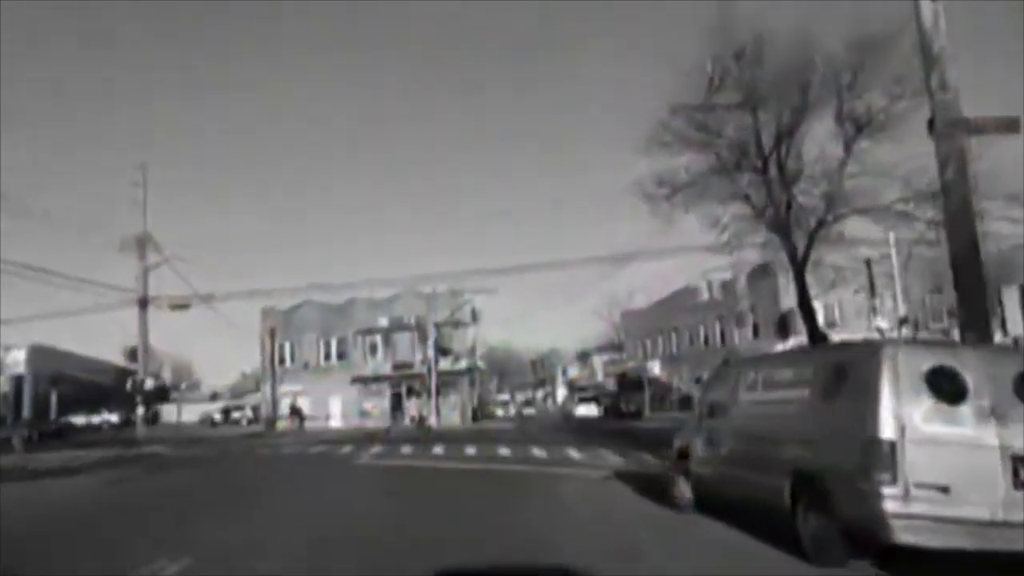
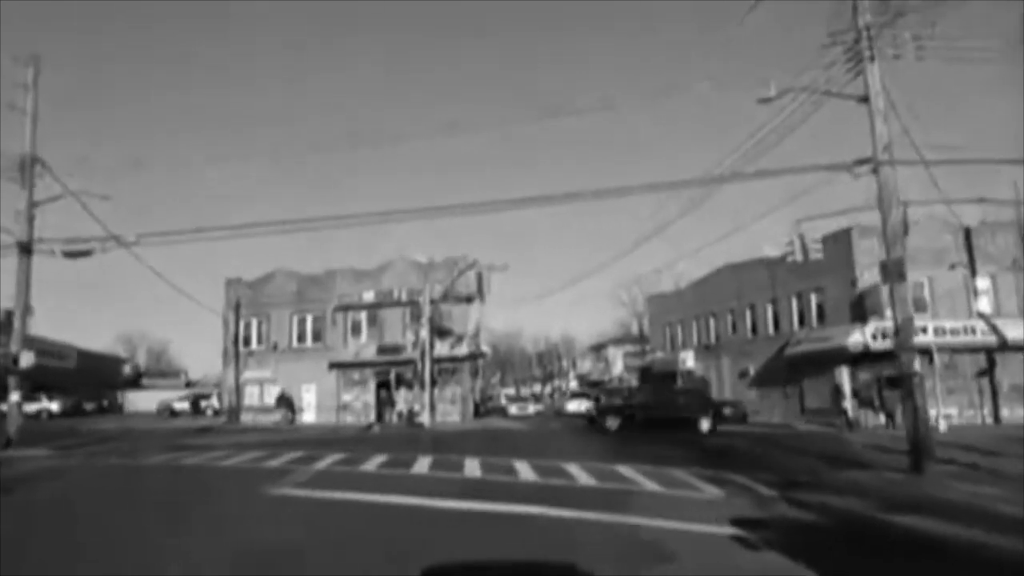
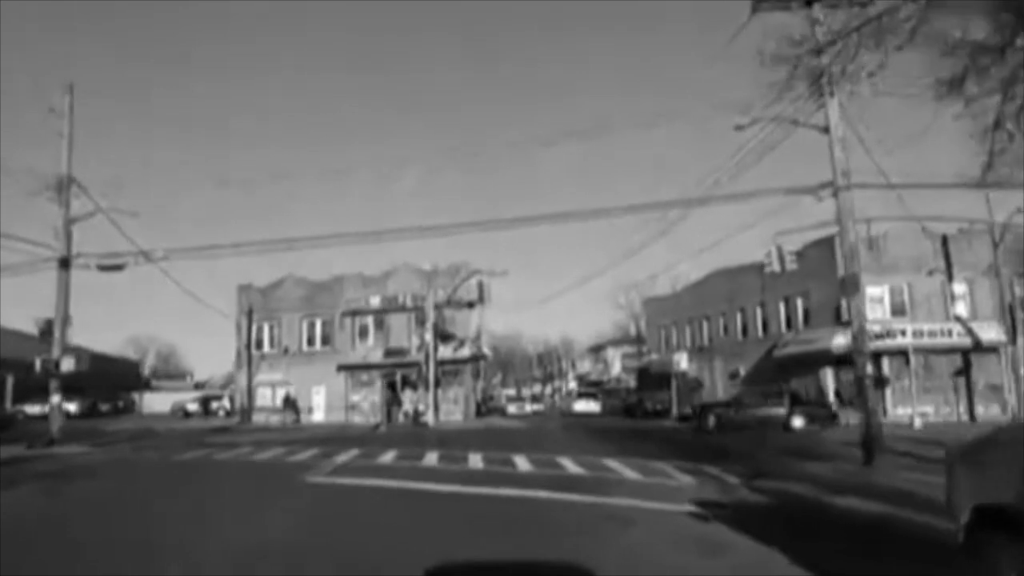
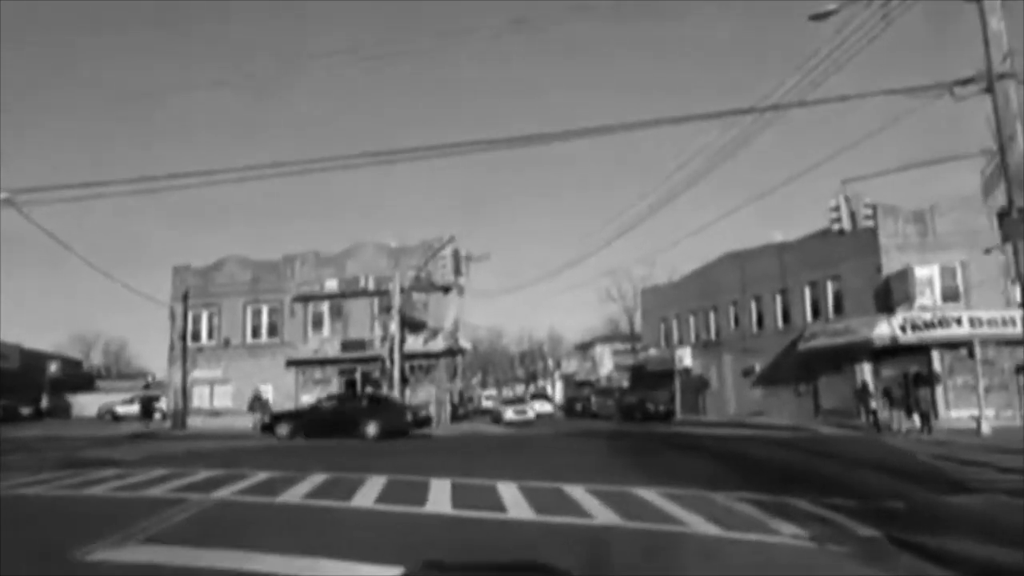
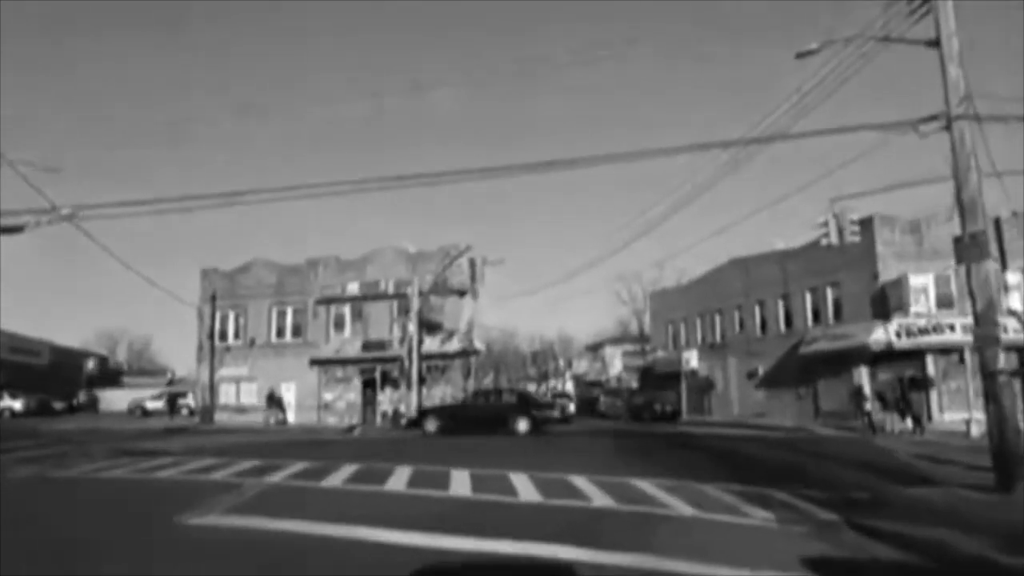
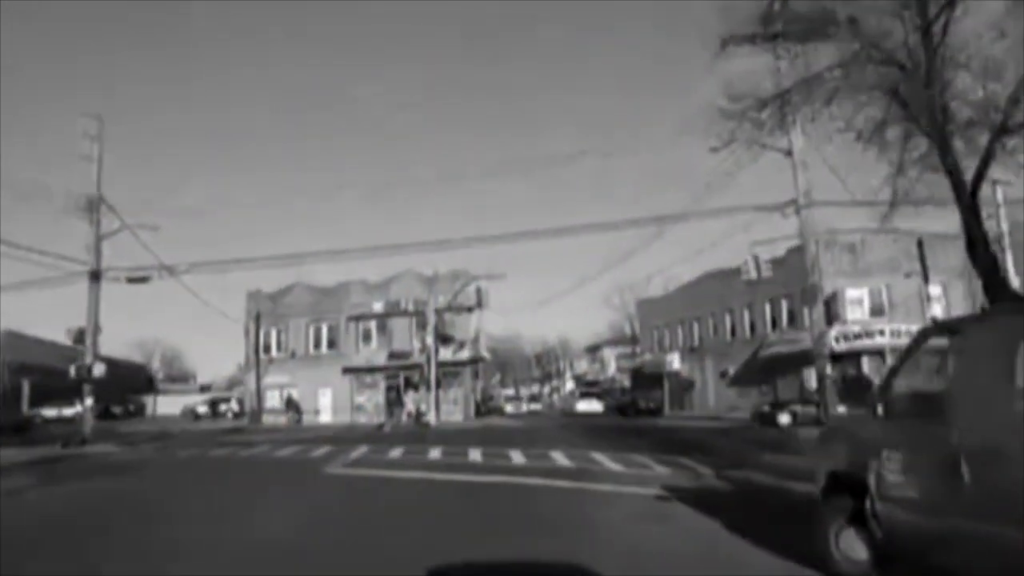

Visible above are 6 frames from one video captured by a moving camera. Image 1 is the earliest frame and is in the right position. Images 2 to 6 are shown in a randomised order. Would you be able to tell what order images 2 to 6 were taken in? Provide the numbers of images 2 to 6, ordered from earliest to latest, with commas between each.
6, 3, 2, 5, 4
